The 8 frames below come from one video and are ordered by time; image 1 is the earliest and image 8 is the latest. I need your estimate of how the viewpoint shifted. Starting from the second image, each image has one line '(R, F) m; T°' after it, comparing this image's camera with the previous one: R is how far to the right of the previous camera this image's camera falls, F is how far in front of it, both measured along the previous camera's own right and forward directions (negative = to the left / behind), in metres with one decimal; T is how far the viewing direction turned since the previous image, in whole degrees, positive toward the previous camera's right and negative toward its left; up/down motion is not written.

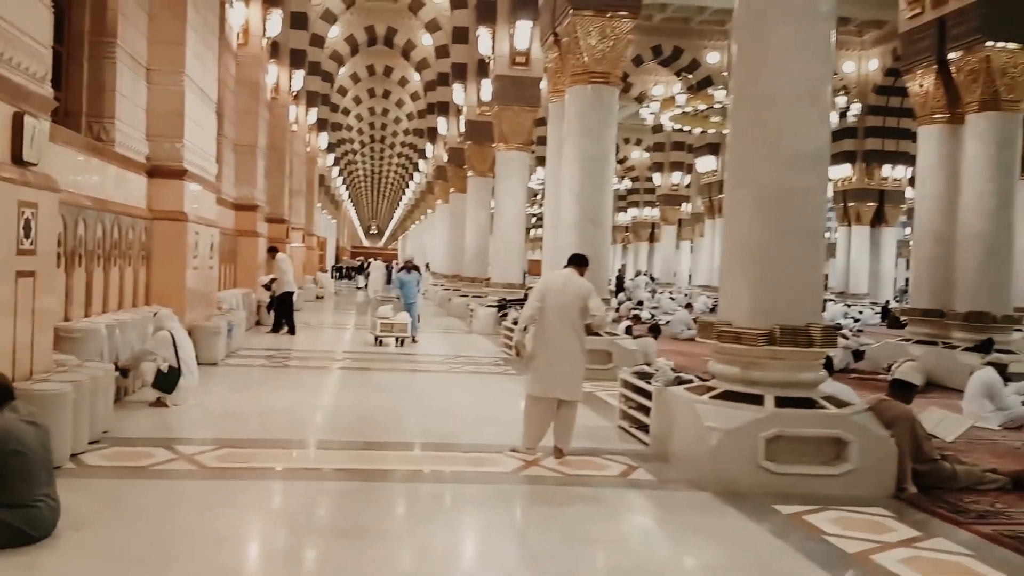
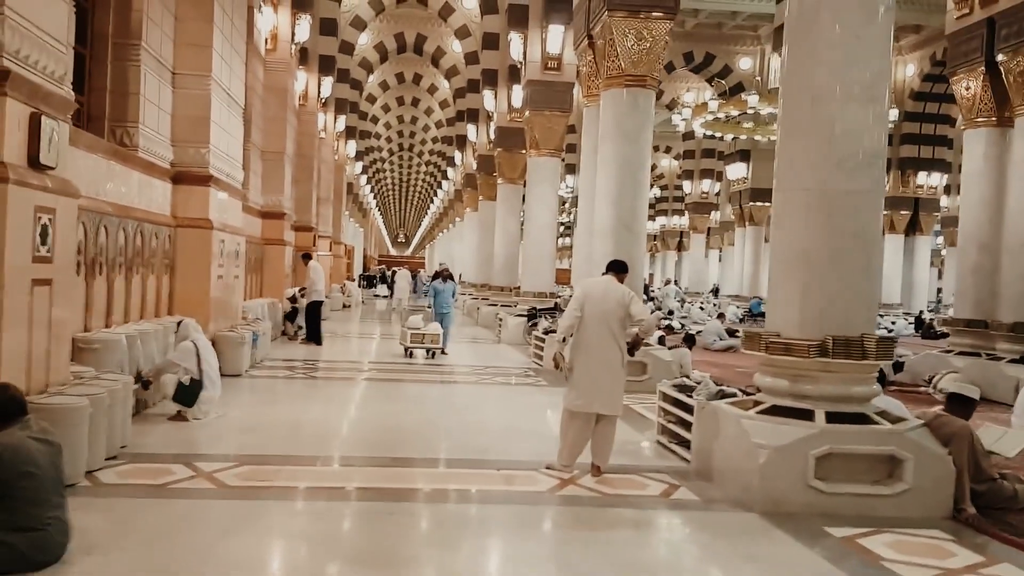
(-0.1, +0.3) m; -2°
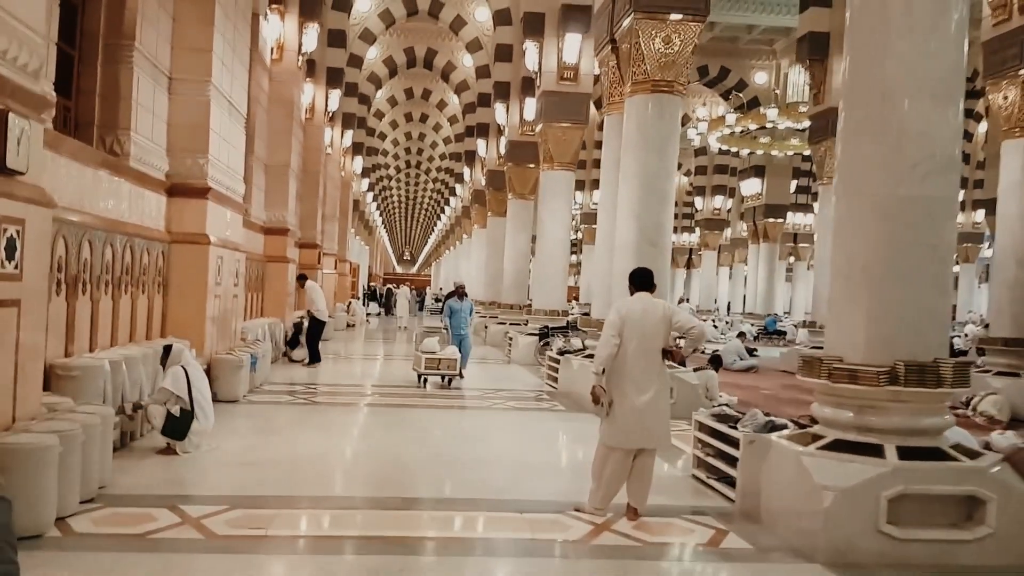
(-0.1, +0.6) m; 0°
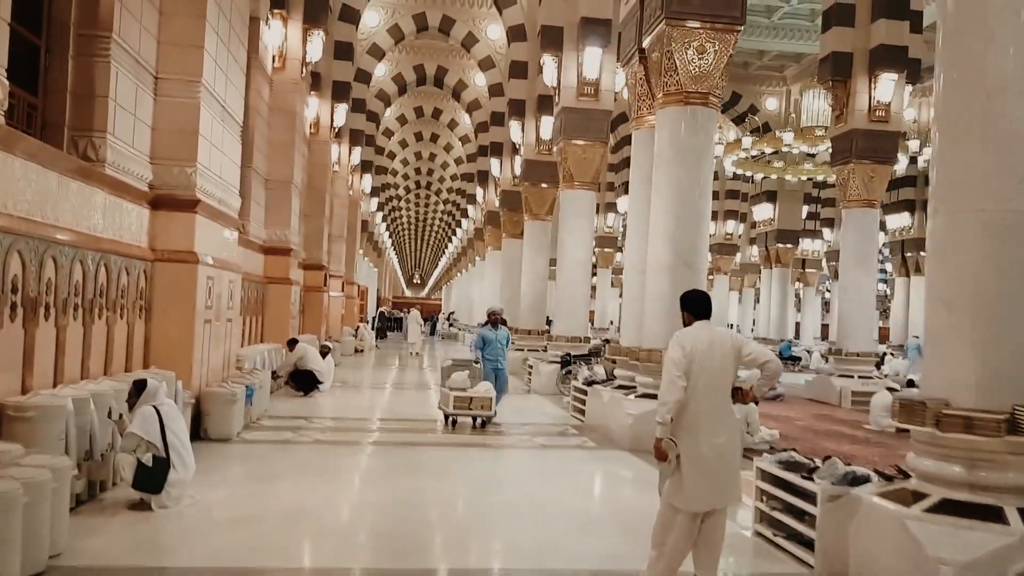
(-0.1, +0.9) m; 0°
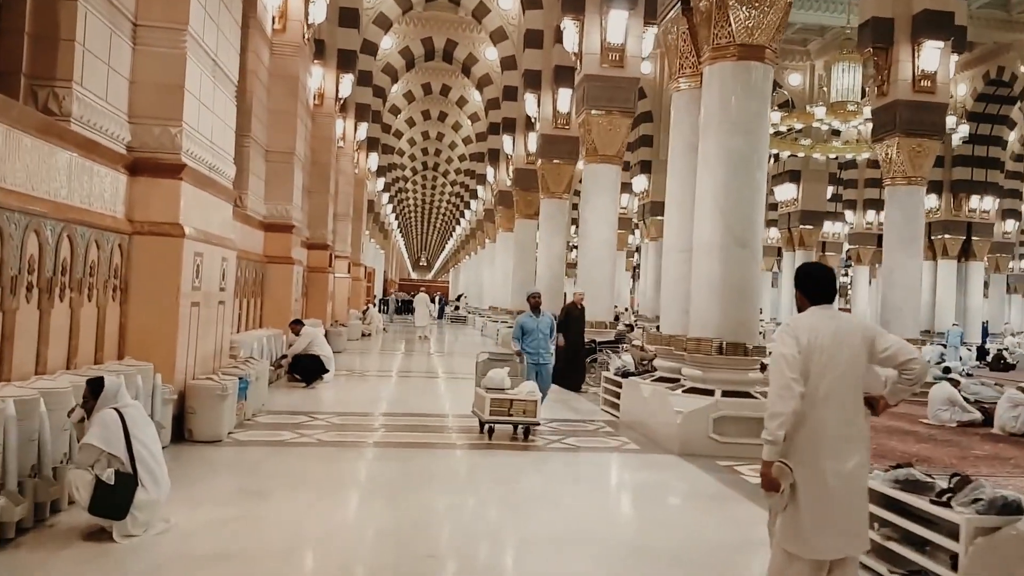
(-0.2, +1.0) m; 0°
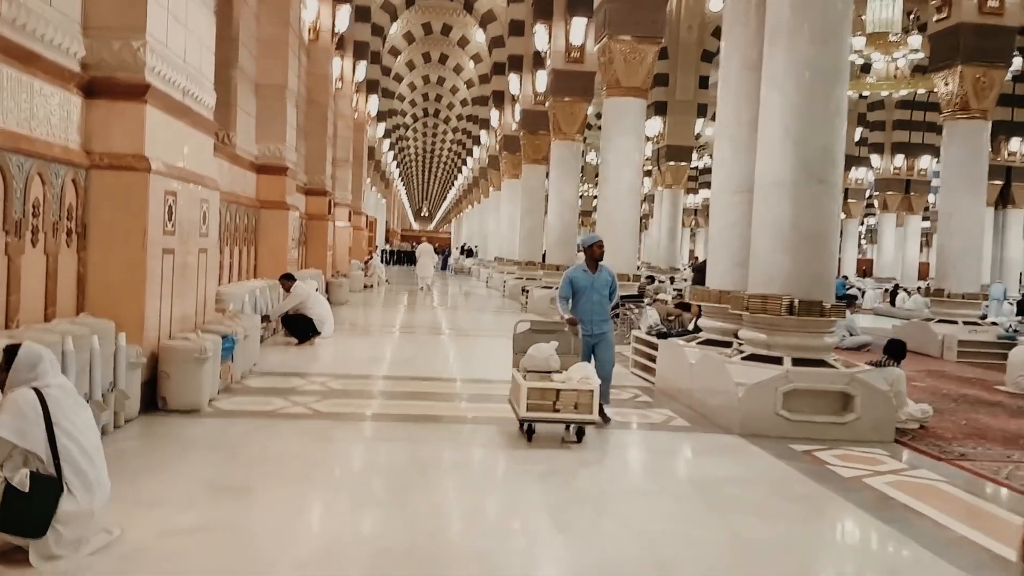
(-0.2, +1.0) m; 0°
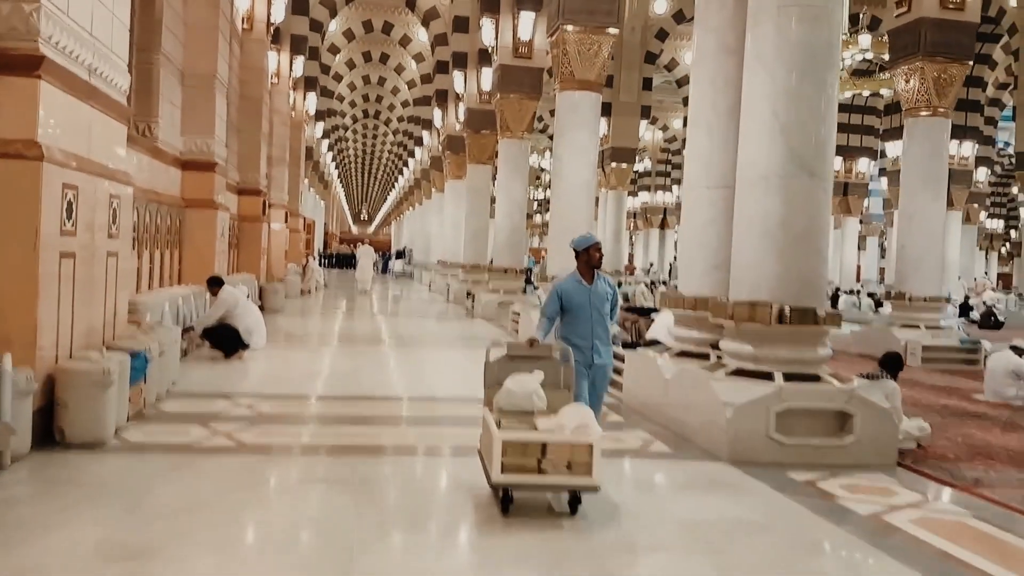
(-0.1, +0.7) m; +4°
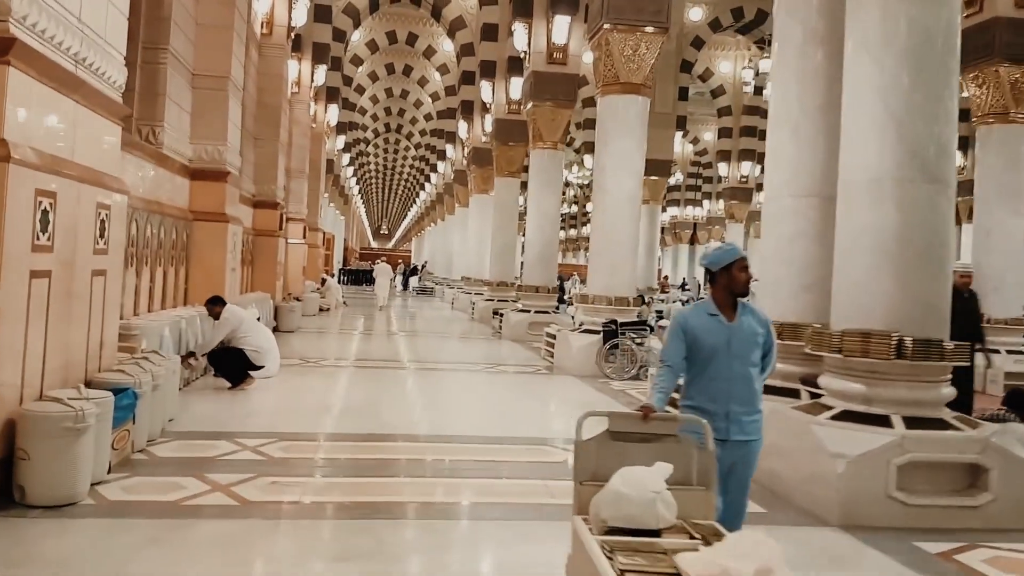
(-0.2, +0.8) m; -1°
